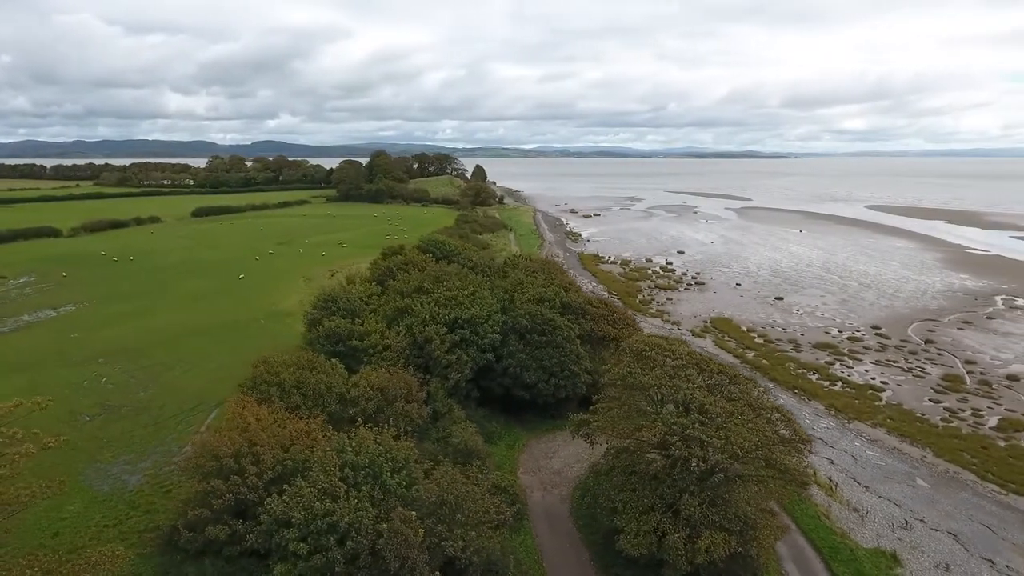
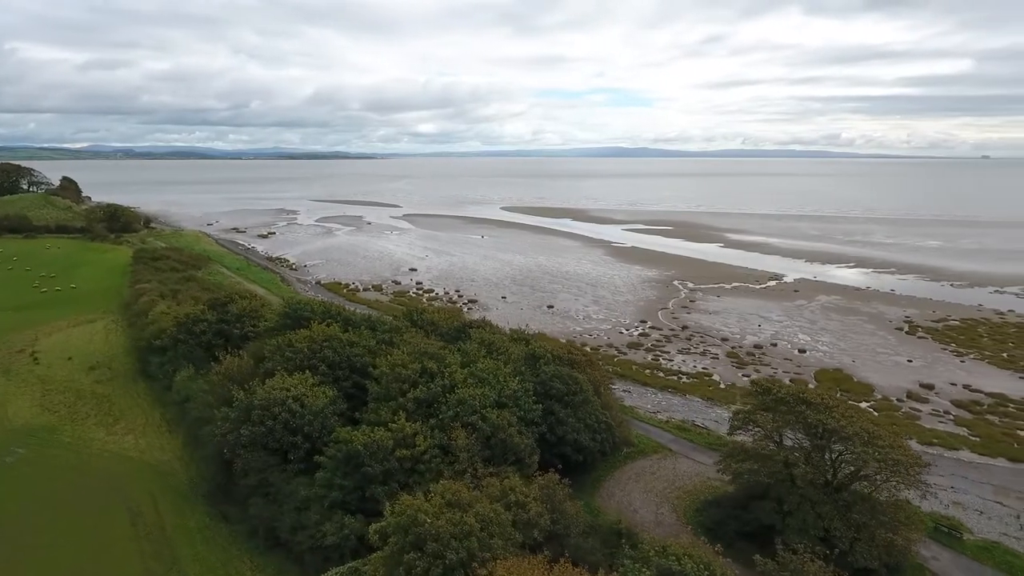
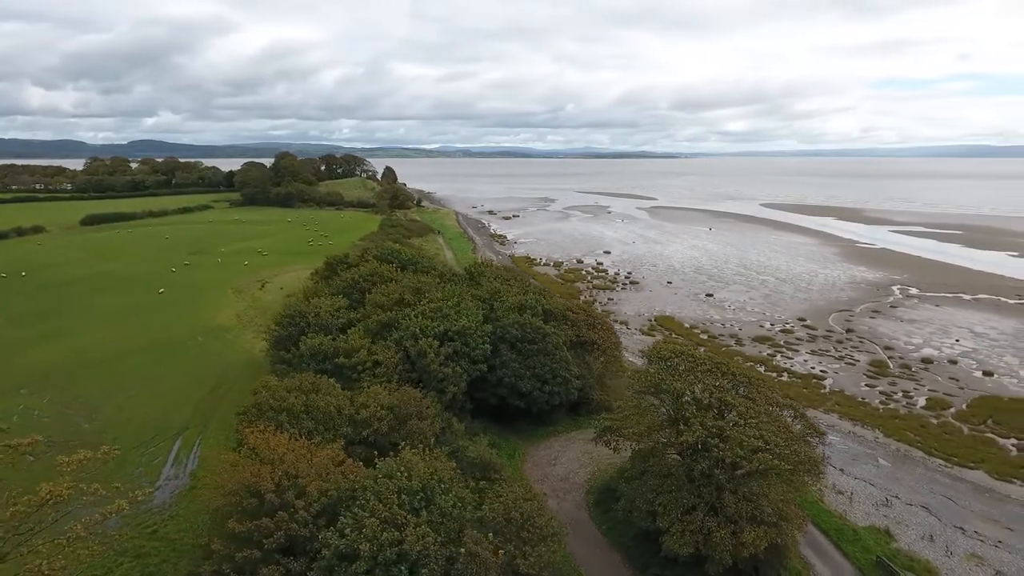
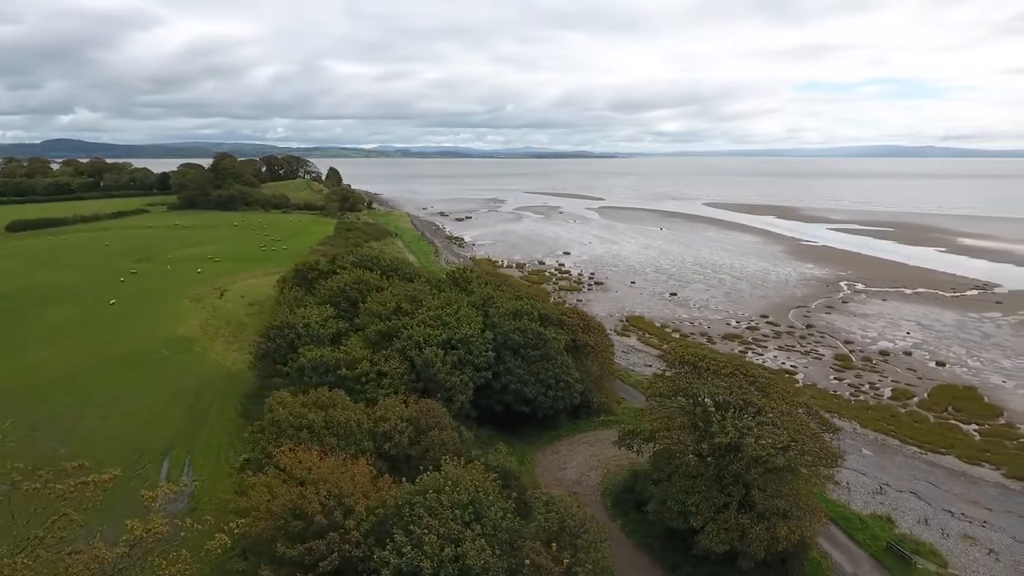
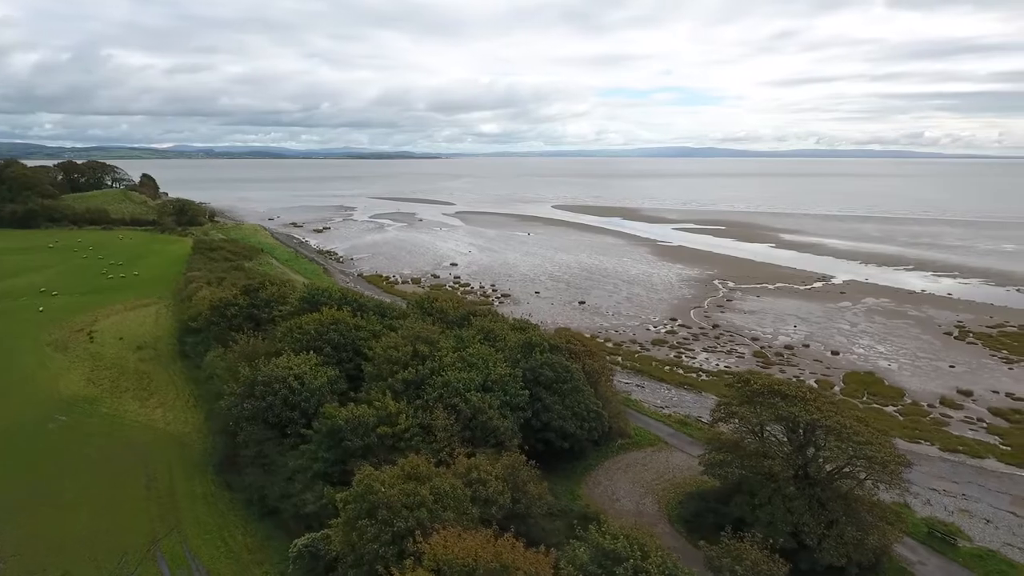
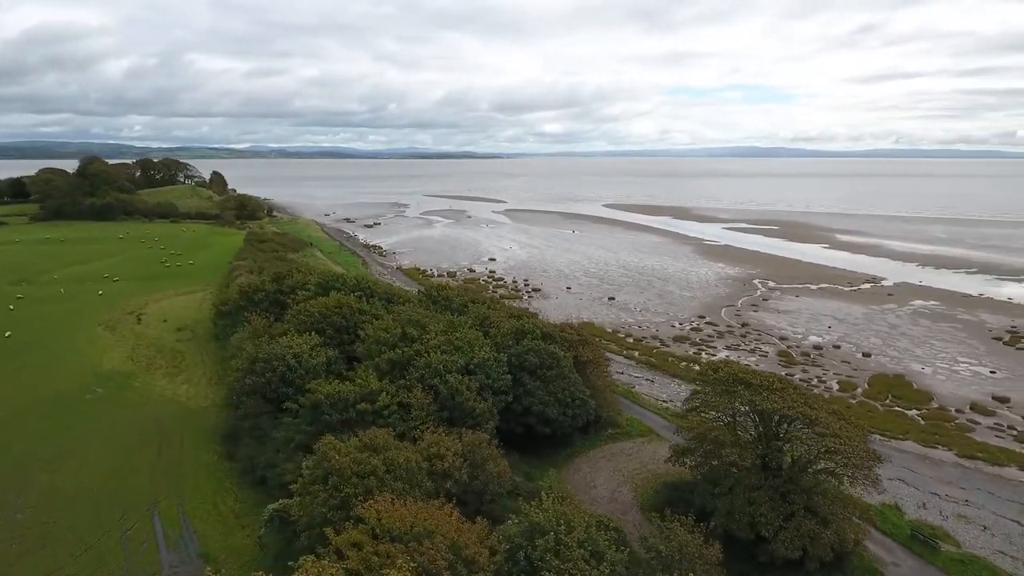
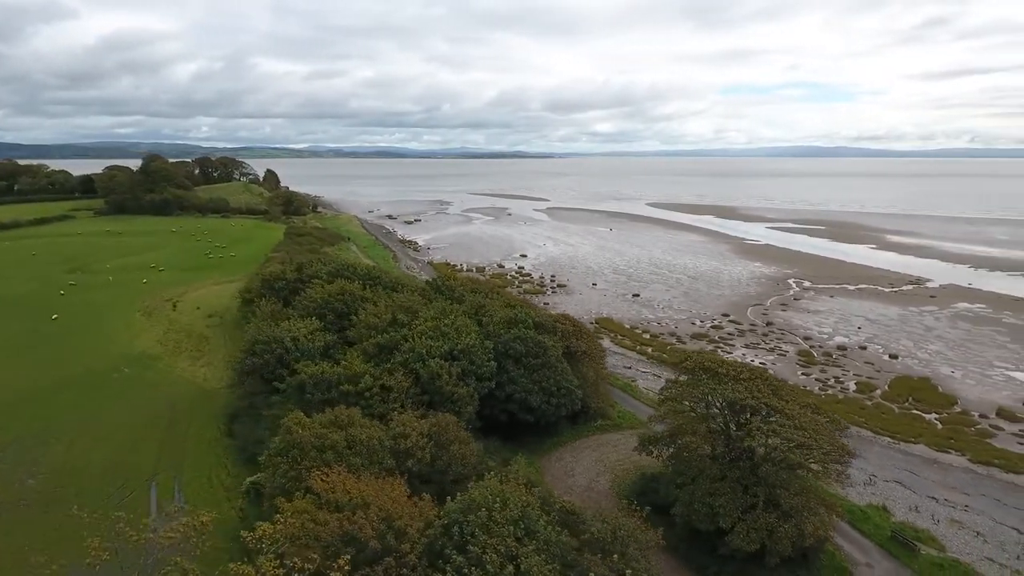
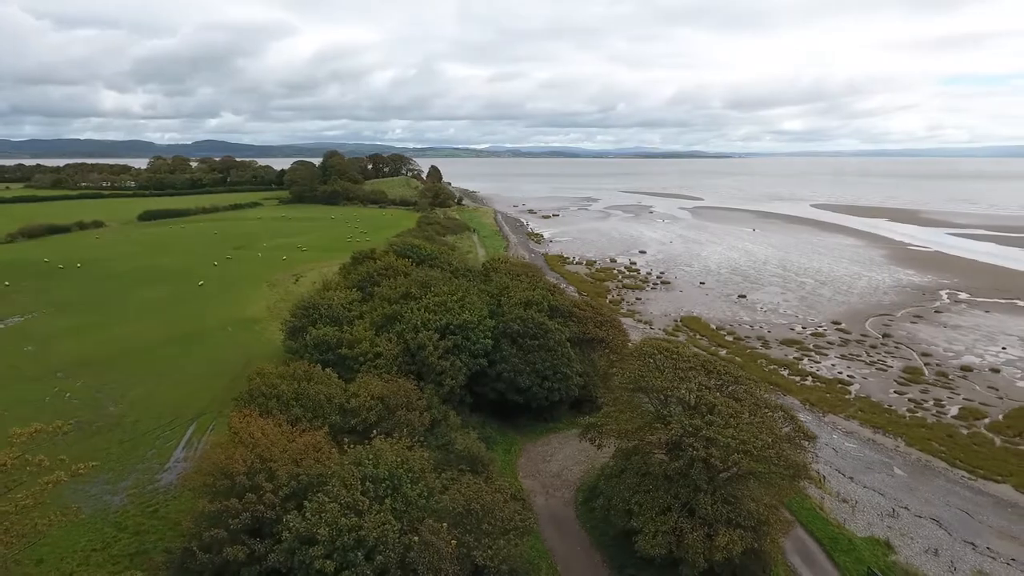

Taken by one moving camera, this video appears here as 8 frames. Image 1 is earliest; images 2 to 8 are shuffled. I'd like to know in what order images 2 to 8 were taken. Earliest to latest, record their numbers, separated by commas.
8, 3, 4, 7, 6, 5, 2
